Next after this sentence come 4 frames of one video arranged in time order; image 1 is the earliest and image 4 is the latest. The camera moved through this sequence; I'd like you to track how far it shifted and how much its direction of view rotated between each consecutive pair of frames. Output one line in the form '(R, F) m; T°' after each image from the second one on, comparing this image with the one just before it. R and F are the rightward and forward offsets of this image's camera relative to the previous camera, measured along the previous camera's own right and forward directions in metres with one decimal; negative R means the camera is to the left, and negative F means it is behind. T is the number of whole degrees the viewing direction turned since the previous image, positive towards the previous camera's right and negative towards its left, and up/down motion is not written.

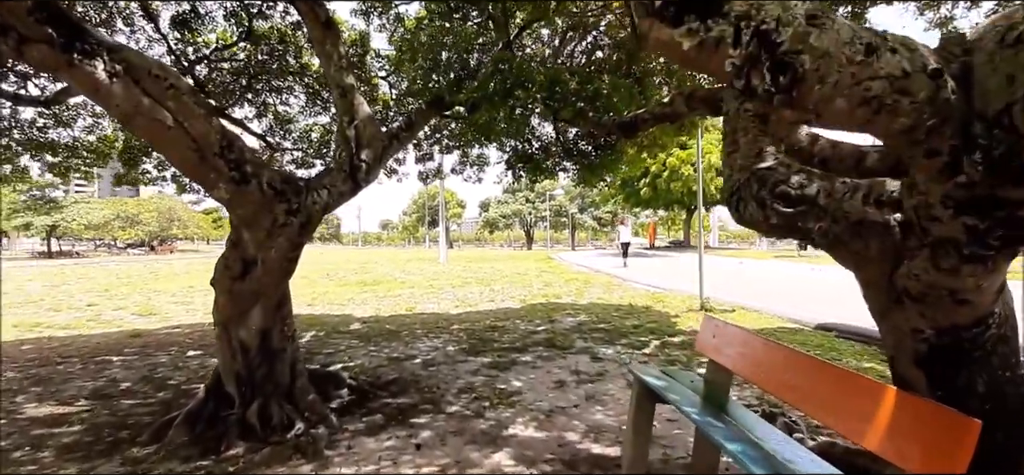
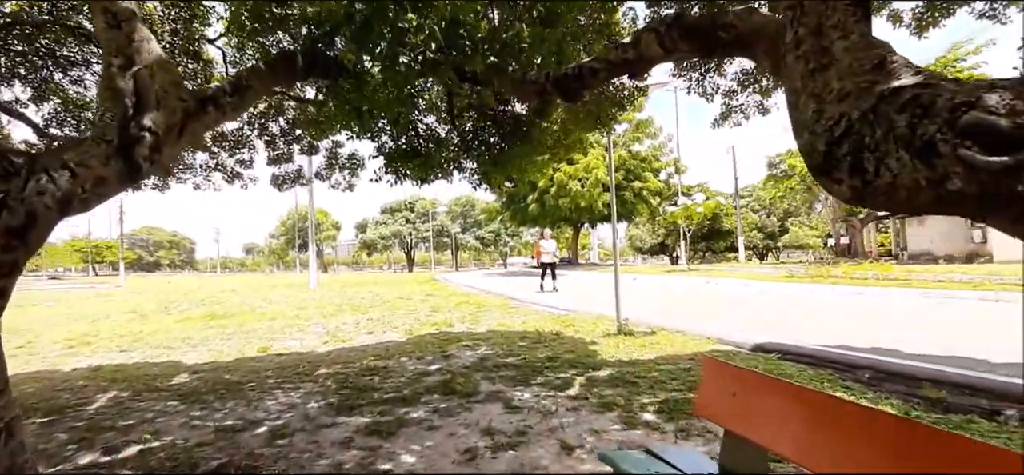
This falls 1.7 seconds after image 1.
(0.0, +1.4) m; +12°
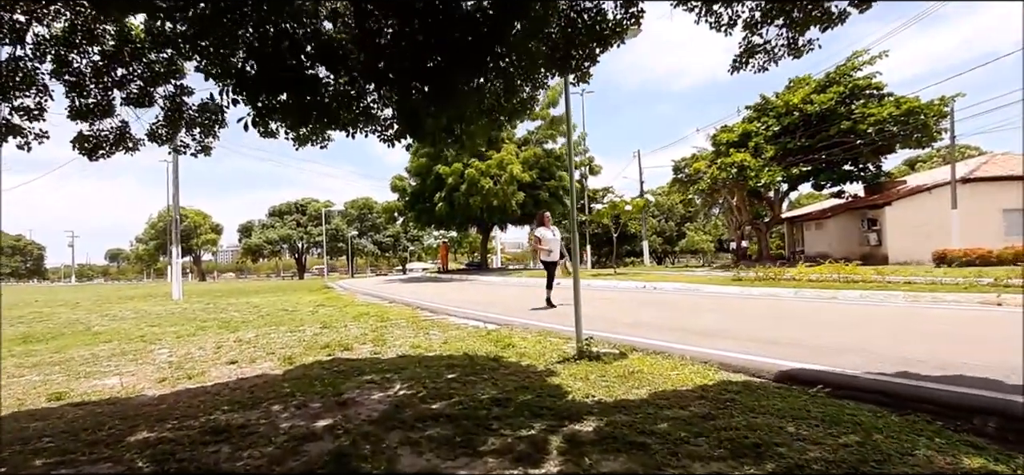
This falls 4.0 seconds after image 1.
(-0.2, +1.8) m; +10°
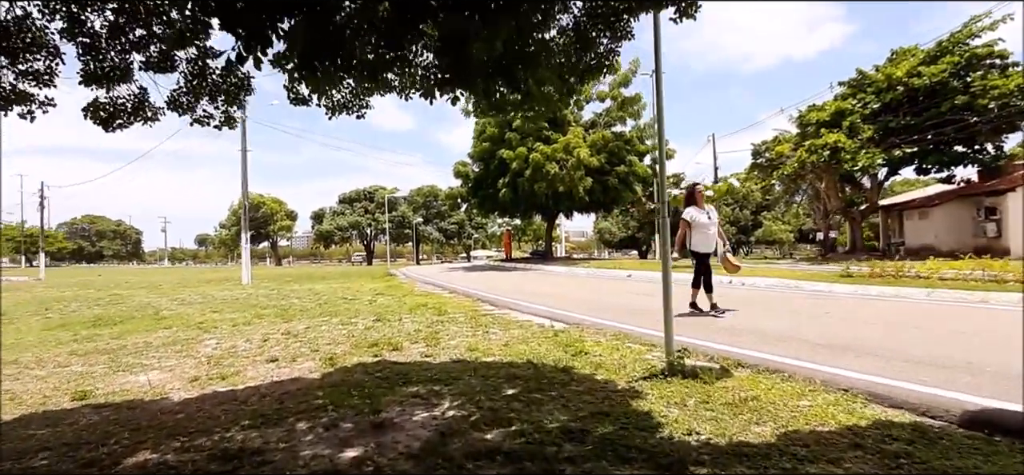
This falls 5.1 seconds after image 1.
(-0.1, +0.9) m; -7°
